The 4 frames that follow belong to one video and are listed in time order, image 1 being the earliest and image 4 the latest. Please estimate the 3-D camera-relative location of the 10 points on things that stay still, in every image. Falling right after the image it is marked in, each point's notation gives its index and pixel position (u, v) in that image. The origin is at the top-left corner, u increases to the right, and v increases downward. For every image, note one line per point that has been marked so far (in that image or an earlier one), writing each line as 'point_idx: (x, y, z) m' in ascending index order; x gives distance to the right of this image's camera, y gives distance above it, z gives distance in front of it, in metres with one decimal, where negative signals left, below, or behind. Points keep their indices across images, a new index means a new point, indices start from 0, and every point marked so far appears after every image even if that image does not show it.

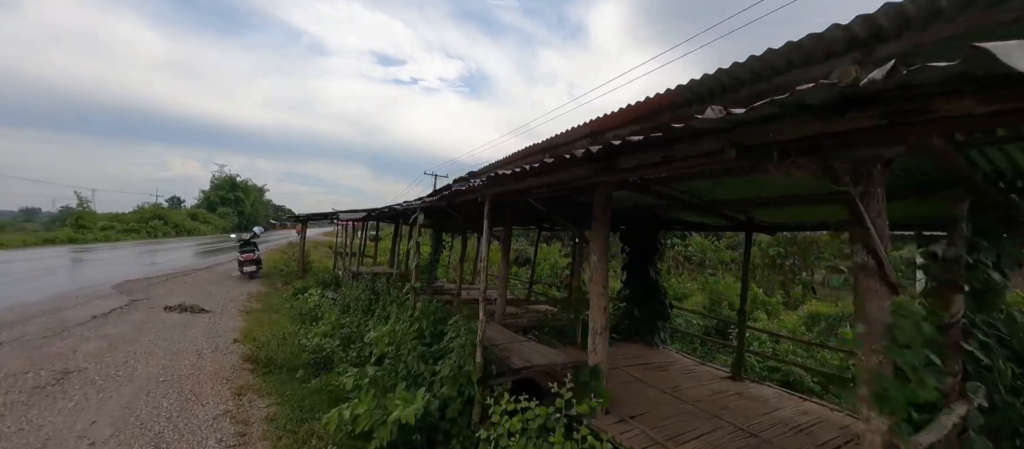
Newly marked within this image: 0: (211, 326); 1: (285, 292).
0: (-5.9, -2.0, +7.1) m
1: (-7.1, -2.1, +11.5) m
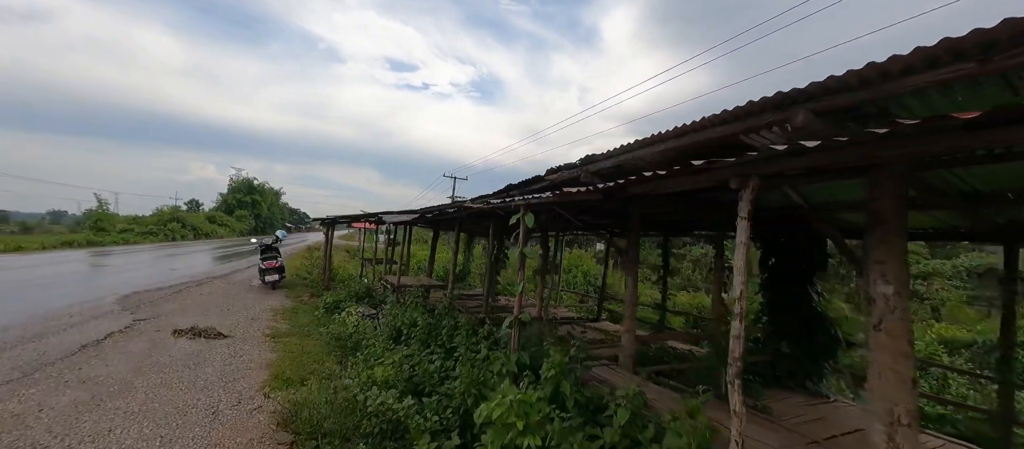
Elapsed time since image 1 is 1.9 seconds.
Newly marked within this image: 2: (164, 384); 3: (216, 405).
0: (-4.2, -2.0, +5.5) m
1: (-5.3, -2.2, +9.9) m
2: (-4.3, -2.0, +4.5) m
3: (-3.4, -2.0, +4.1) m
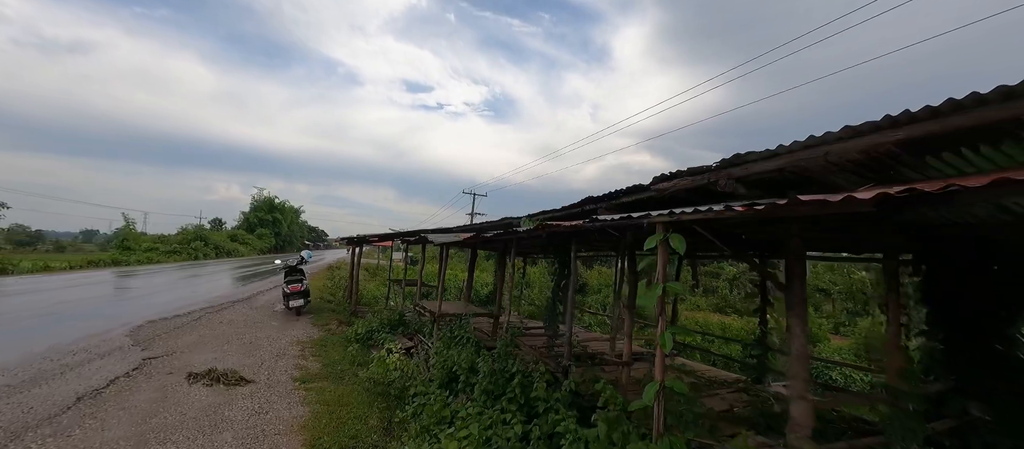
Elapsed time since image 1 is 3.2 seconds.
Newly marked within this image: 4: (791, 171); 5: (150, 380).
0: (-3.1, -2.3, +4.3) m
1: (-4.0, -2.7, +8.8) m
2: (-3.2, -2.2, +3.4) m
3: (-2.3, -2.3, +3.0) m
4: (+2.5, +0.5, +3.3) m
5: (-5.3, -2.3, +5.3) m
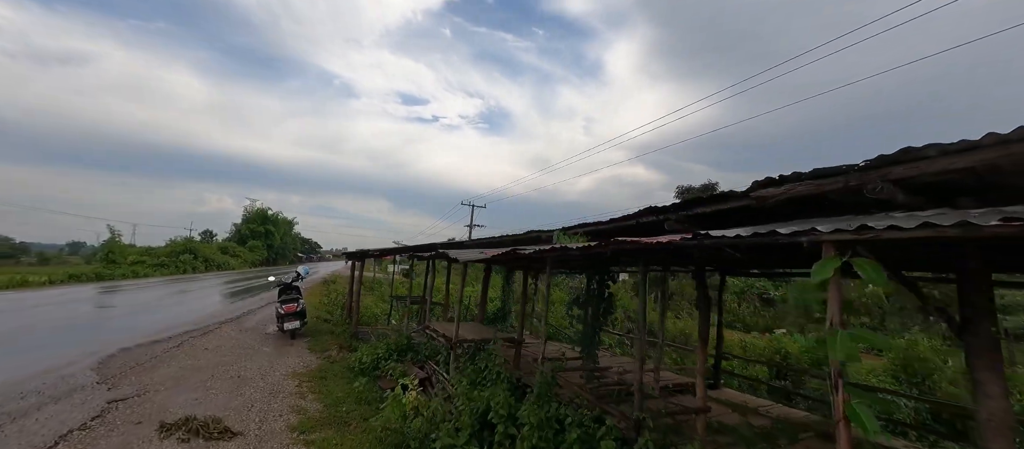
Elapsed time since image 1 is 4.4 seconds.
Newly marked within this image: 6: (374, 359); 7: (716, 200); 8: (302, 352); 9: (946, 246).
0: (-2.5, -2.5, +3.3) m
1: (-3.5, -3.0, +7.7) m
2: (-2.6, -2.3, +2.4) m
3: (-1.7, -2.4, +2.0) m
4: (+3.1, +0.3, +2.4) m
5: (-4.7, -2.5, +4.3) m
6: (-2.9, -2.9, +7.8) m
7: (+2.1, +0.3, +3.7) m
8: (-5.0, -3.0, +8.7) m
9: (+2.8, -0.1, +2.3) m
